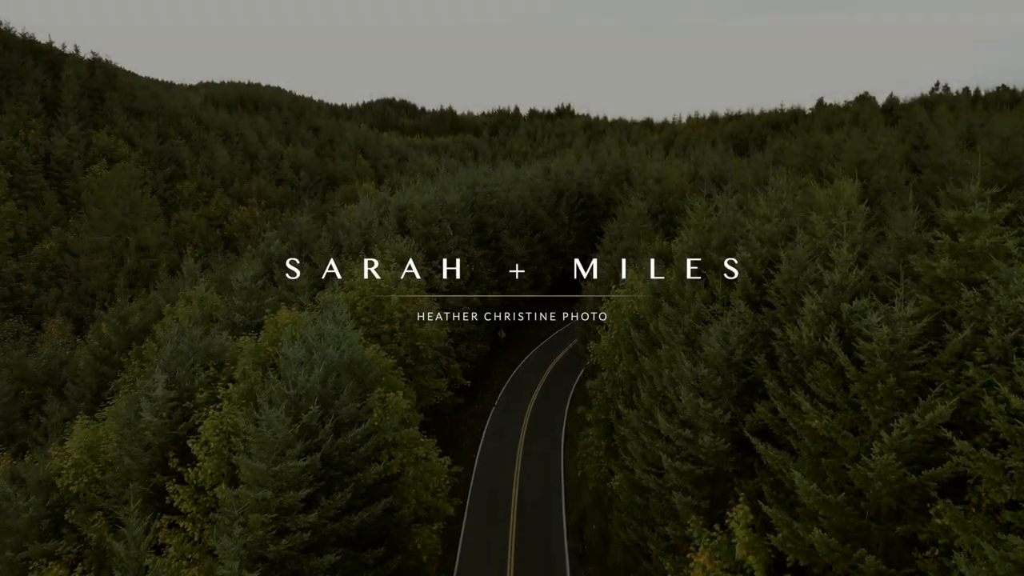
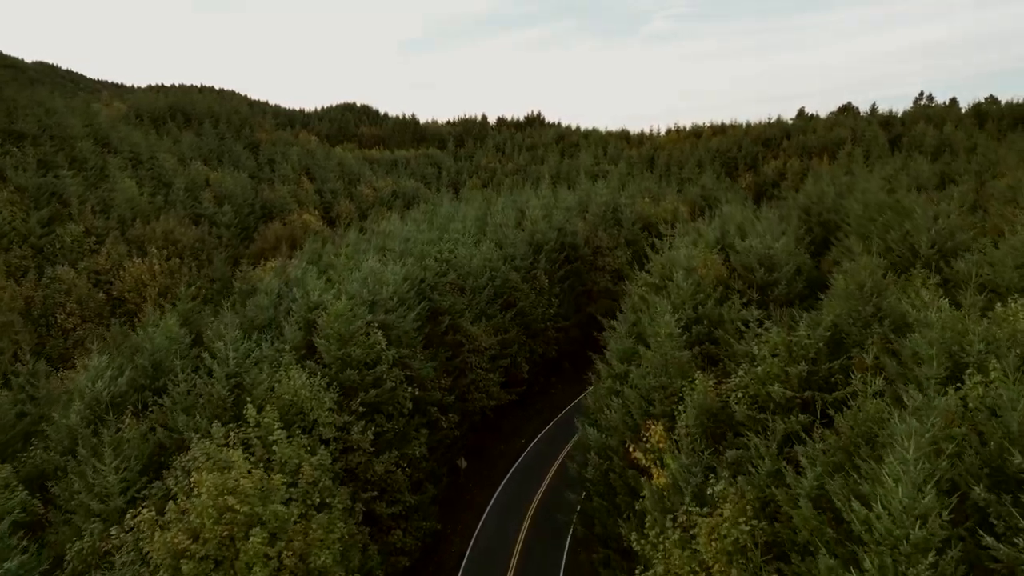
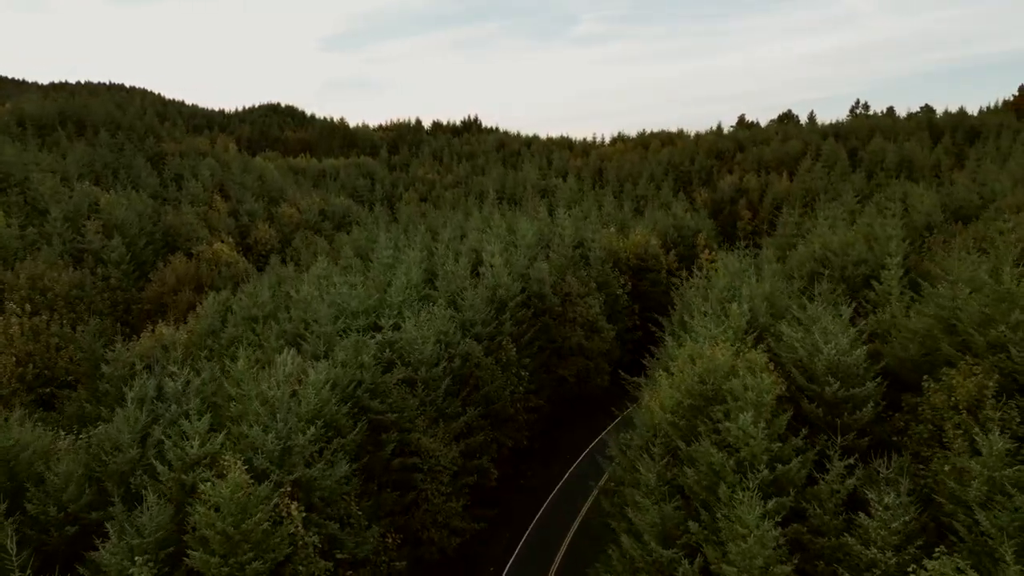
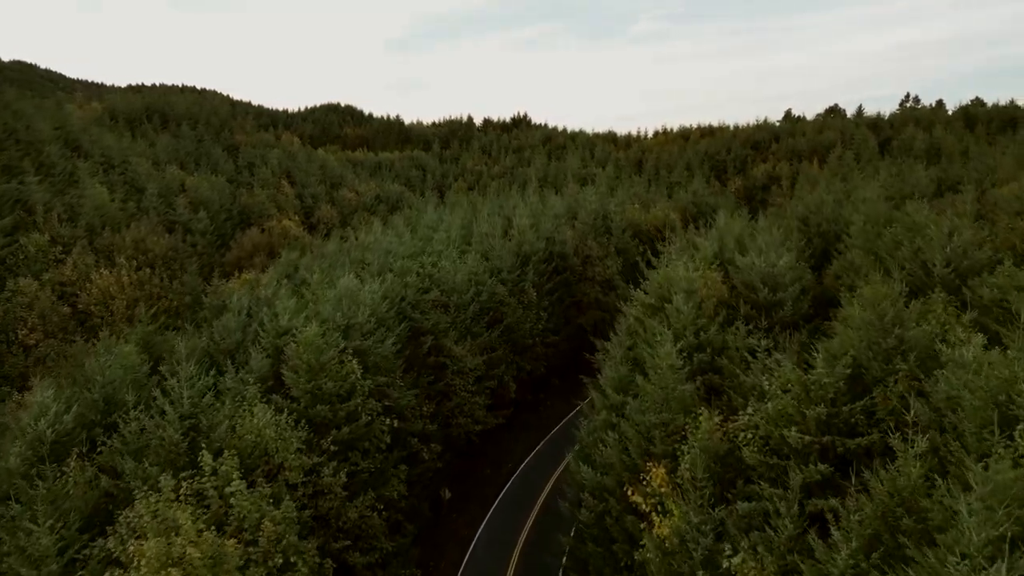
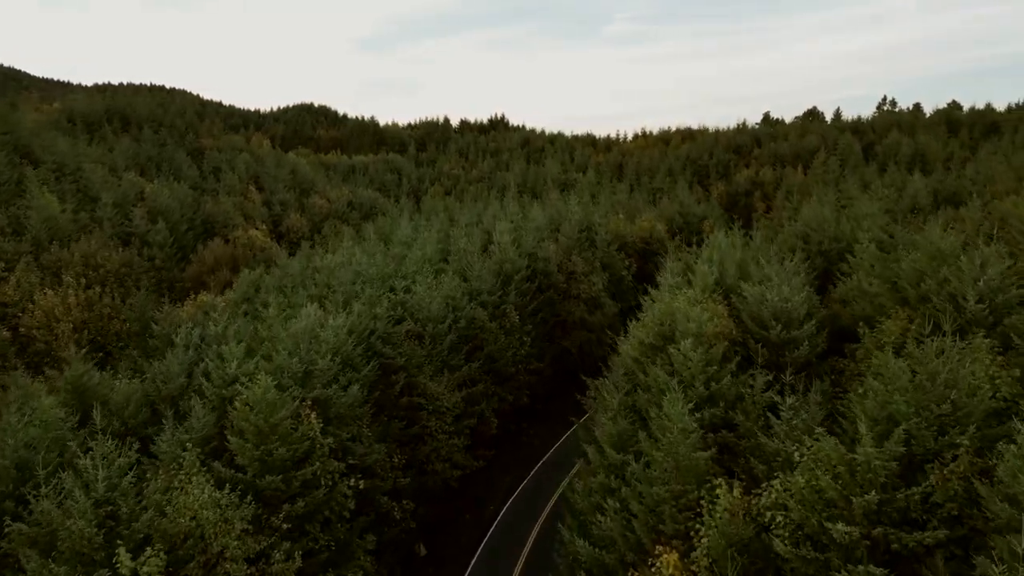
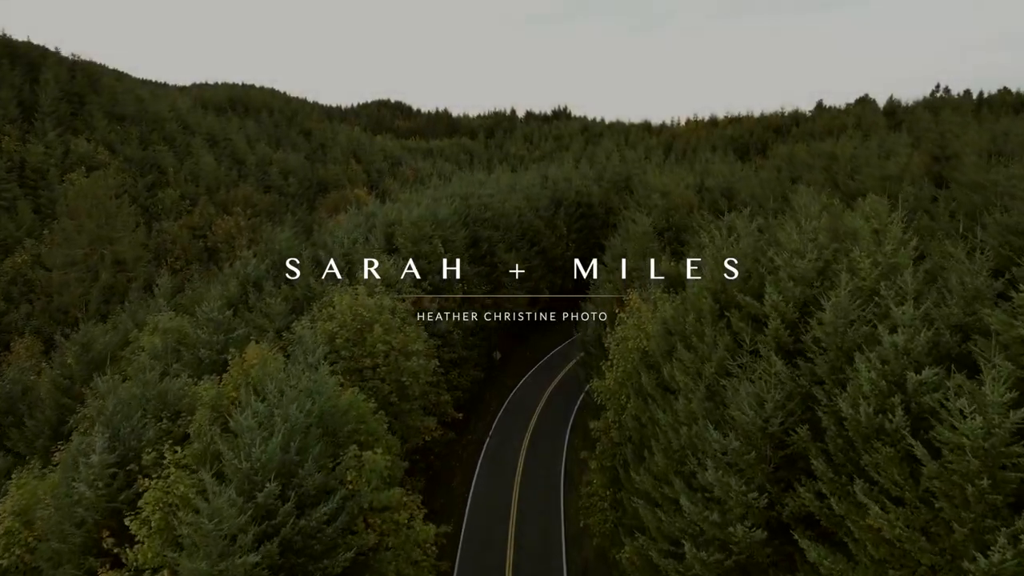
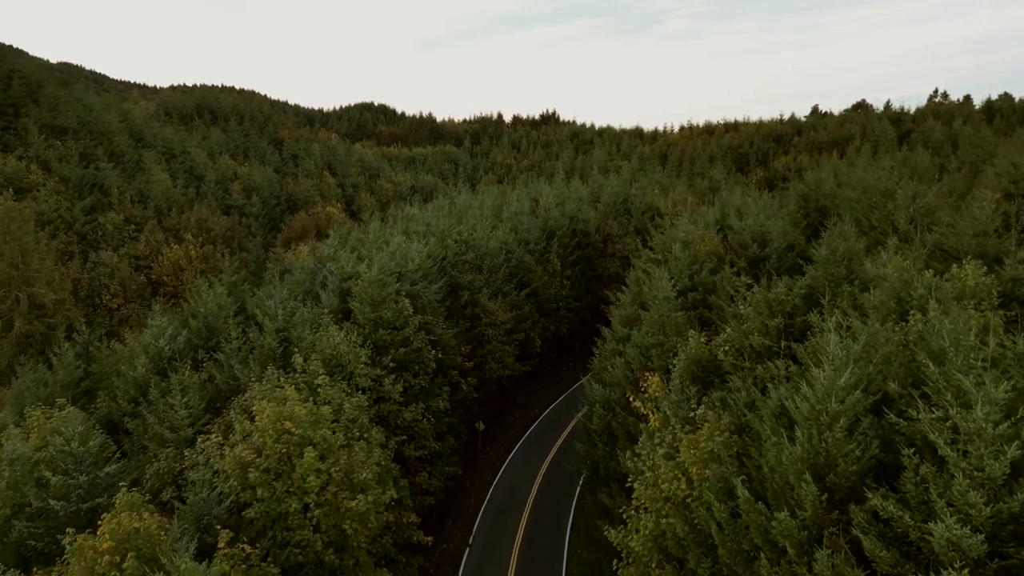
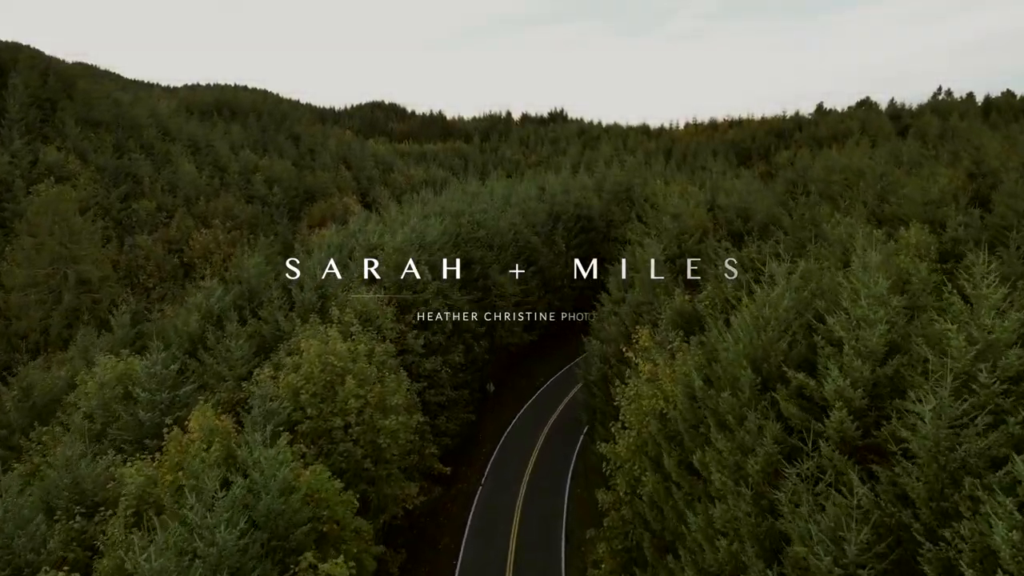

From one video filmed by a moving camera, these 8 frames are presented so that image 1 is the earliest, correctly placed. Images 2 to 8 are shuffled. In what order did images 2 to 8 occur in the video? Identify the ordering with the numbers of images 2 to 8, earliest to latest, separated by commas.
6, 8, 7, 2, 4, 5, 3
